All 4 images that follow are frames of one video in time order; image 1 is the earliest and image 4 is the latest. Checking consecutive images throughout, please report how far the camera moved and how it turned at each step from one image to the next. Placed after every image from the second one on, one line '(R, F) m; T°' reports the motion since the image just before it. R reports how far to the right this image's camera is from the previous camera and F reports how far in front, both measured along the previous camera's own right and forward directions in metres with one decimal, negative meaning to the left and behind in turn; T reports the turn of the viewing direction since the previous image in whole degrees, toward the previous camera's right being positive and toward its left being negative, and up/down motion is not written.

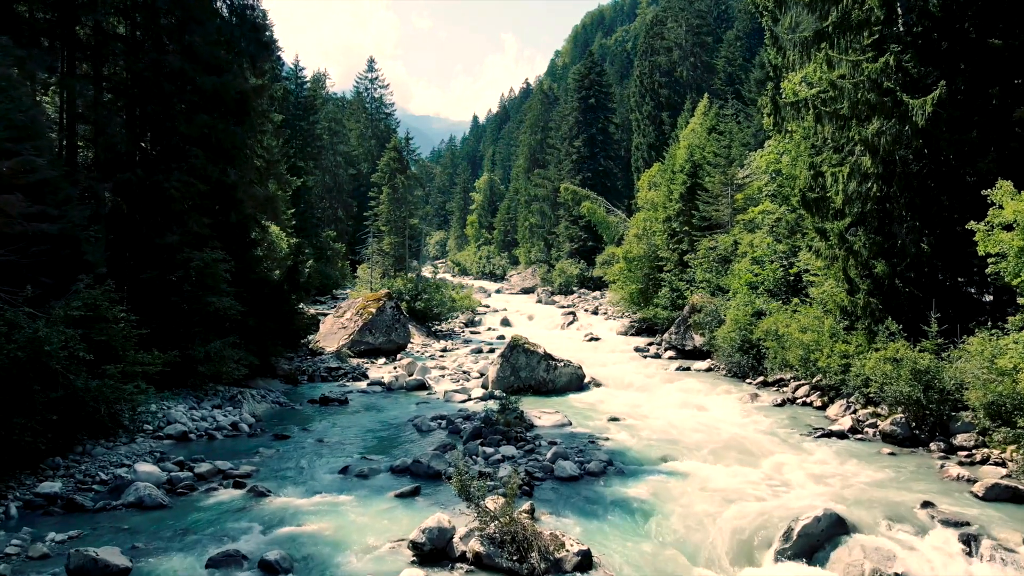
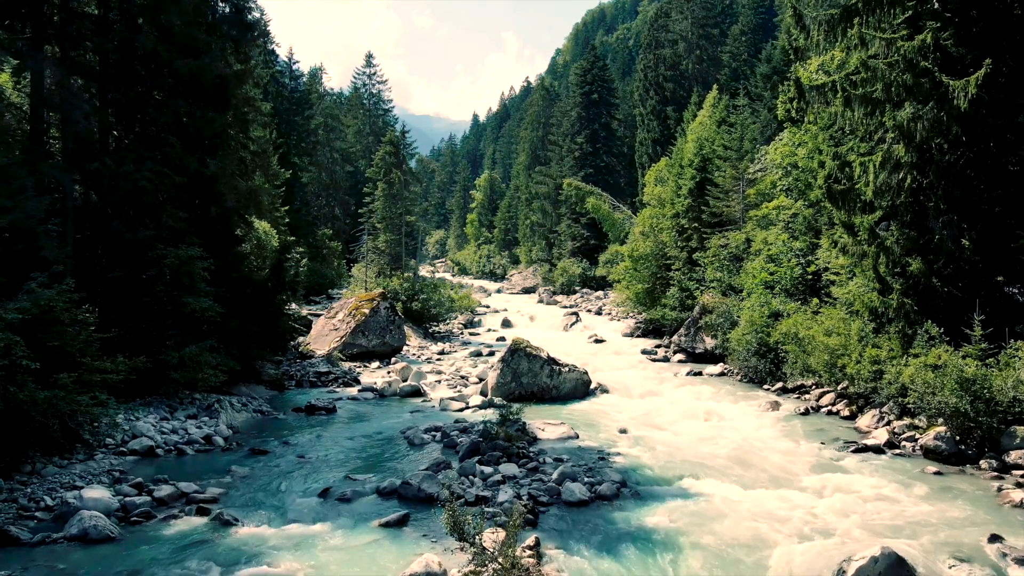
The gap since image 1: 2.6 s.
(0.0, +1.3) m; 0°
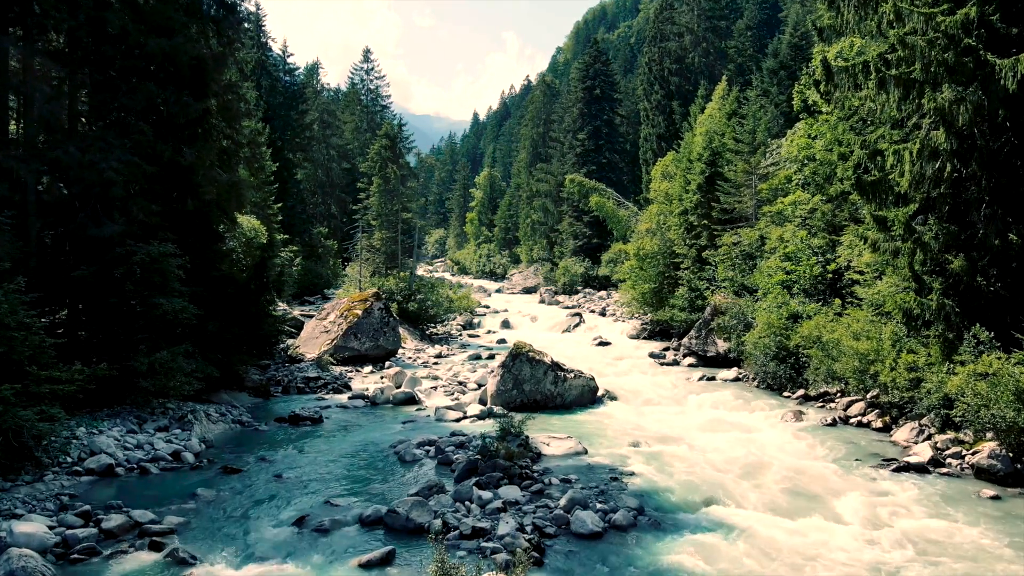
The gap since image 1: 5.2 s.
(0.0, +1.2) m; 0°
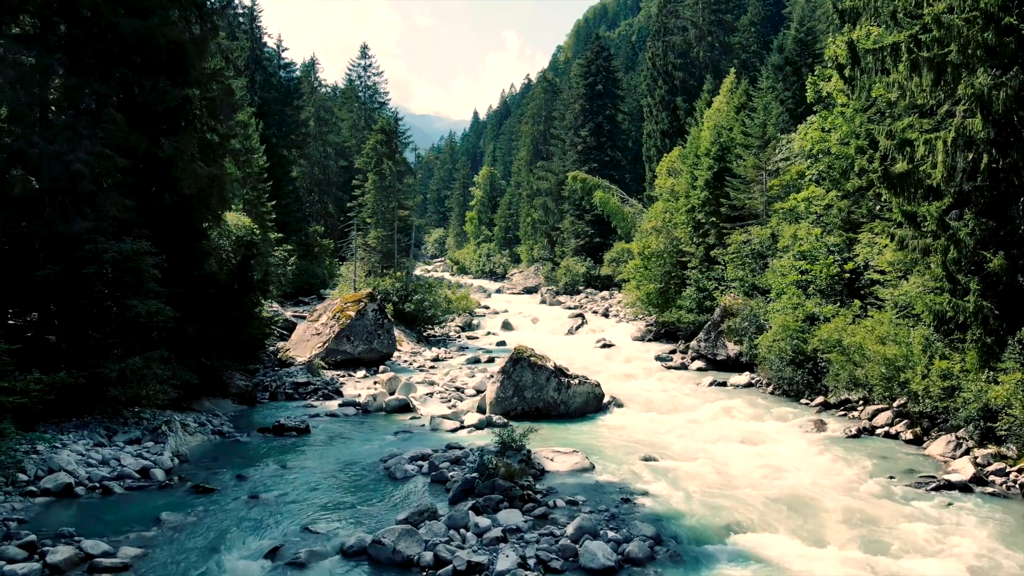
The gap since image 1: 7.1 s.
(0.0, +1.0) m; 0°
